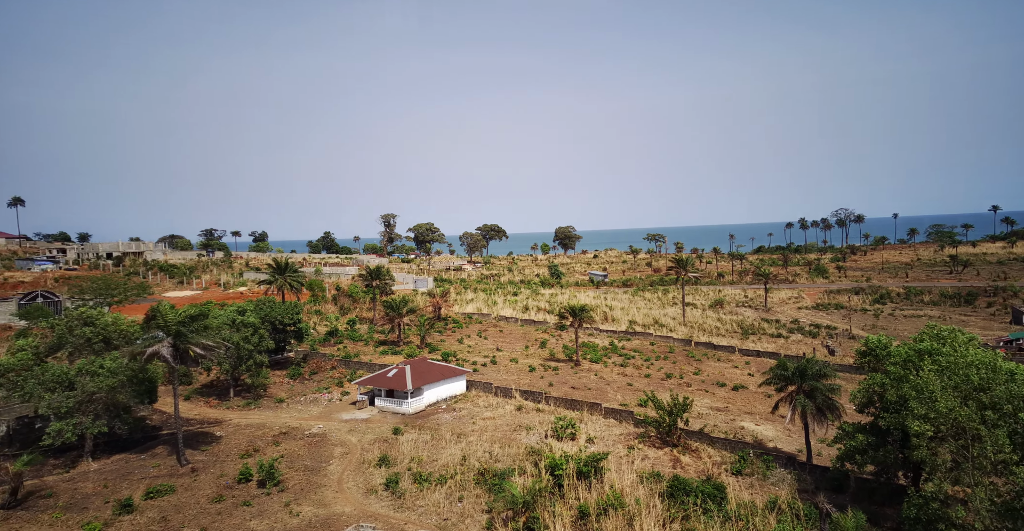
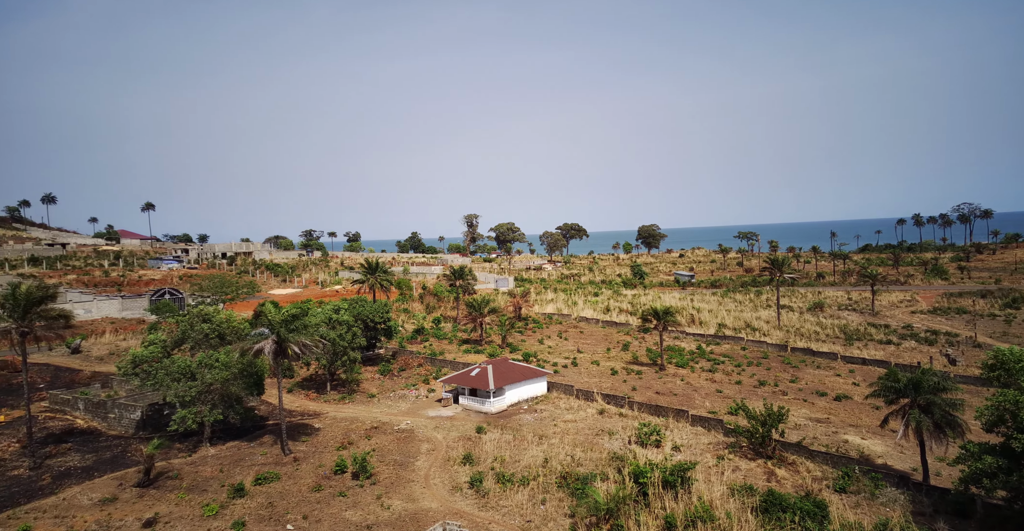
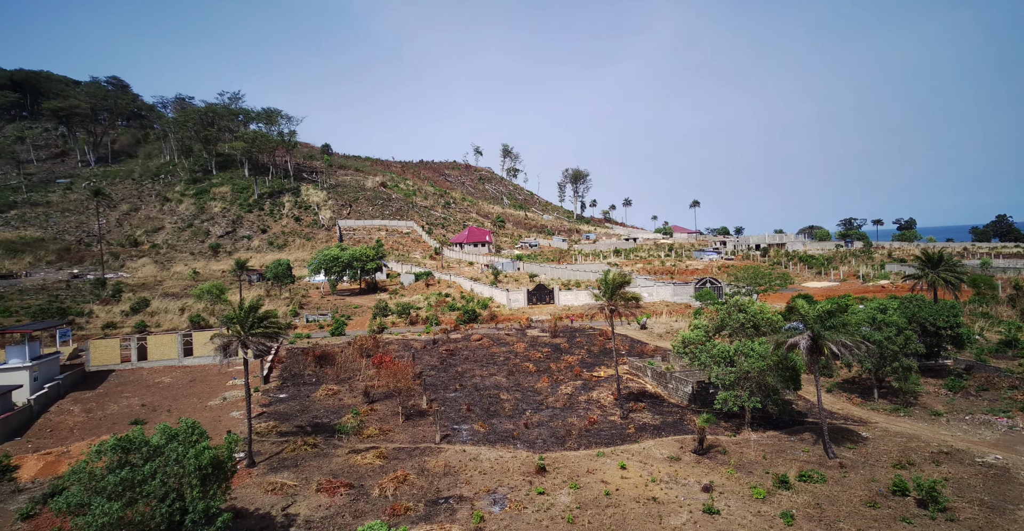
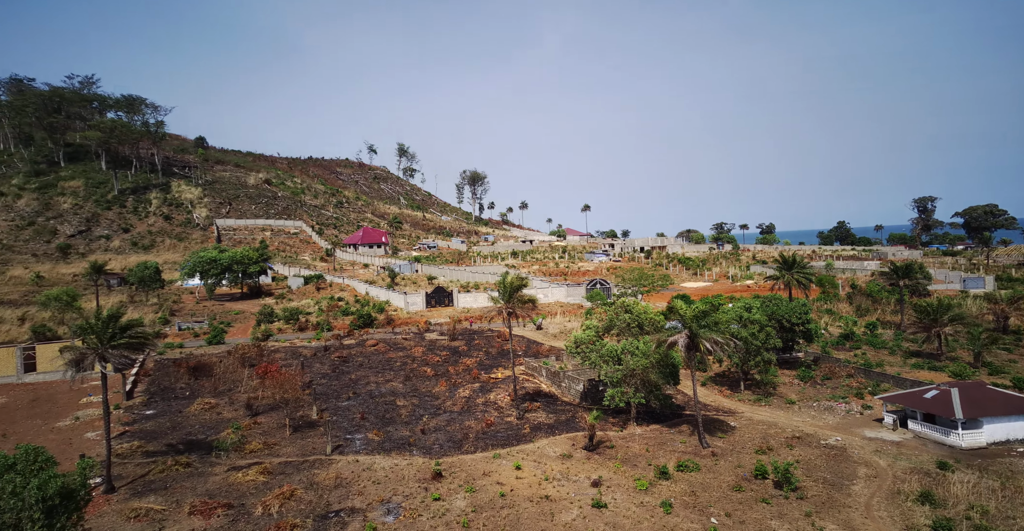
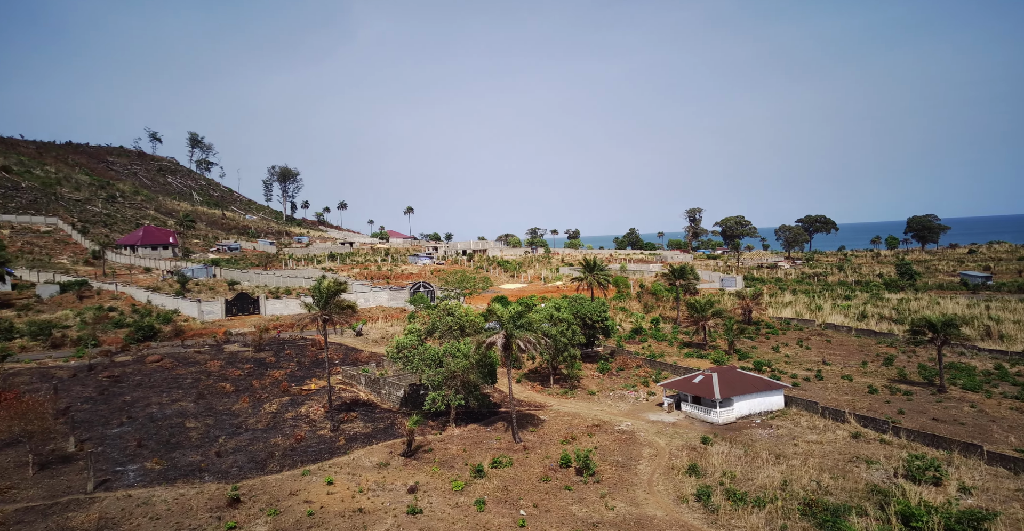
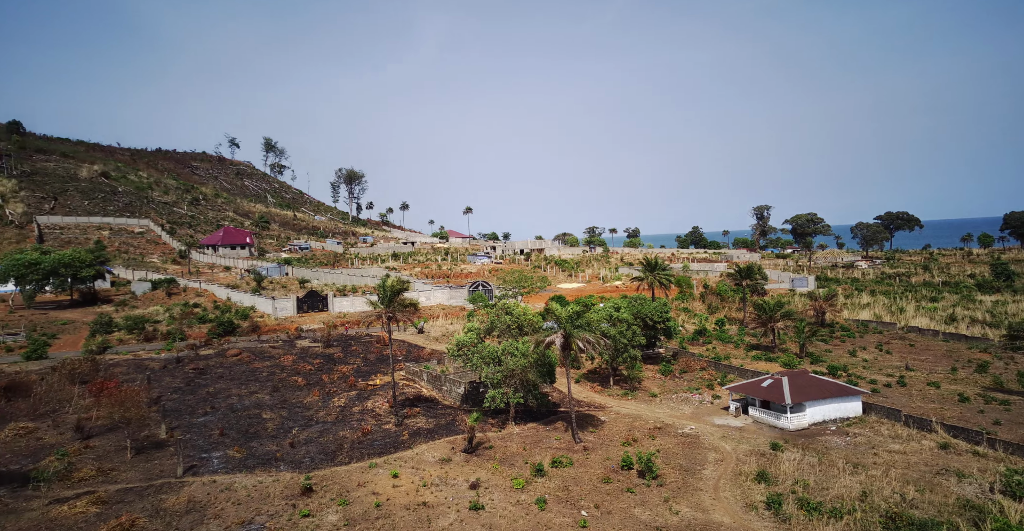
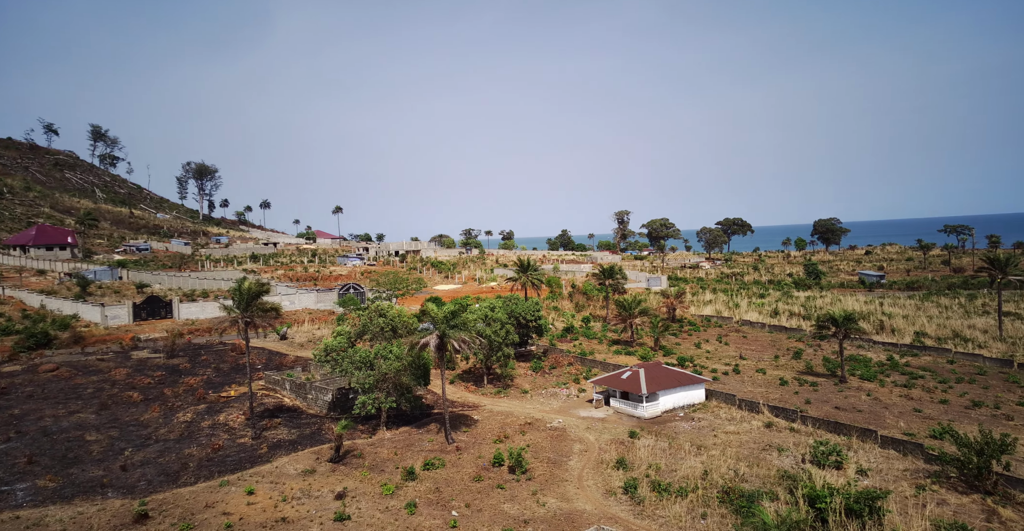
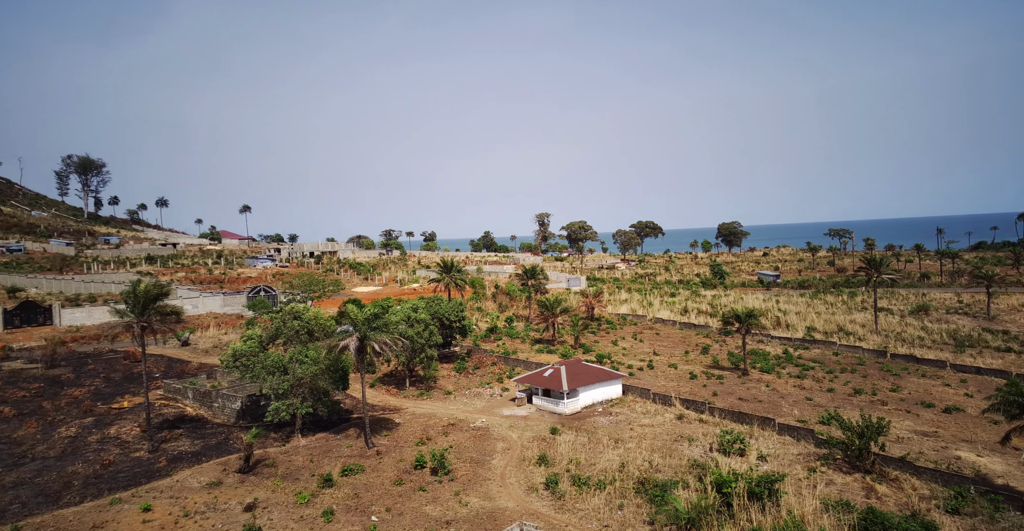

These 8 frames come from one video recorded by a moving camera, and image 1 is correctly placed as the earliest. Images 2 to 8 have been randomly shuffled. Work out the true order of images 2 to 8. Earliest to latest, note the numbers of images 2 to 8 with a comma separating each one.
2, 8, 7, 5, 6, 4, 3
